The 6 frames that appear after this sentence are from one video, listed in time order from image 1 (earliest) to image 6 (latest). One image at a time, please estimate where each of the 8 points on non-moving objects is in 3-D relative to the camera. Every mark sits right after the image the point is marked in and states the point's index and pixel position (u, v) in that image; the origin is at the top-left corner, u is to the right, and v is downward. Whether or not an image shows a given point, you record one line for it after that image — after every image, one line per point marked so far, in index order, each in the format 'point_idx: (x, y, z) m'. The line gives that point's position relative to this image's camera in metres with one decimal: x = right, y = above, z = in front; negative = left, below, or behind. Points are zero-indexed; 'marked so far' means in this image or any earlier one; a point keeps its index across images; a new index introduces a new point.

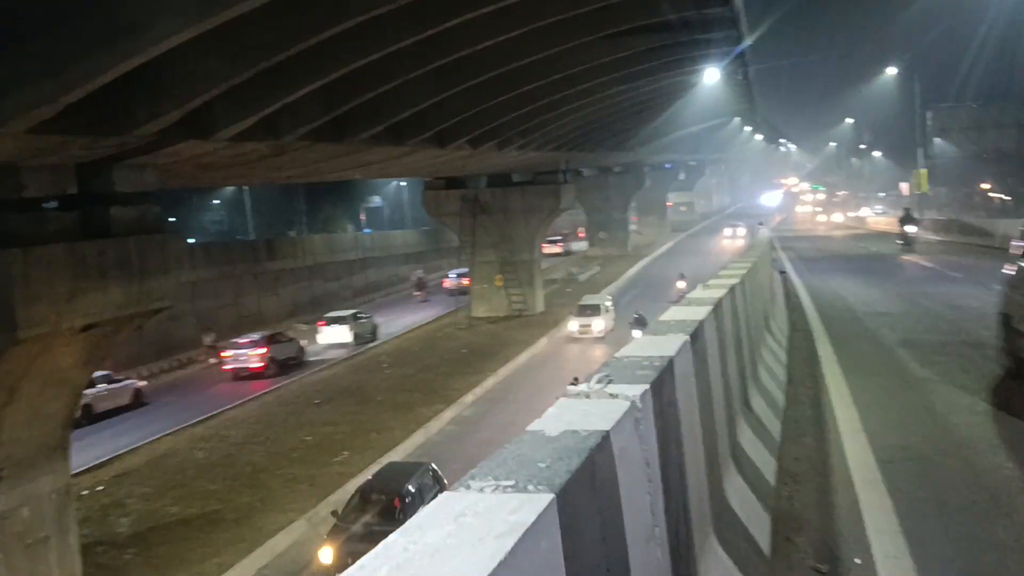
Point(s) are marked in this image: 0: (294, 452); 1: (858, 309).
0: (-4.7, -3.6, +18.3) m
1: (+7.8, -1.1, +19.1) m
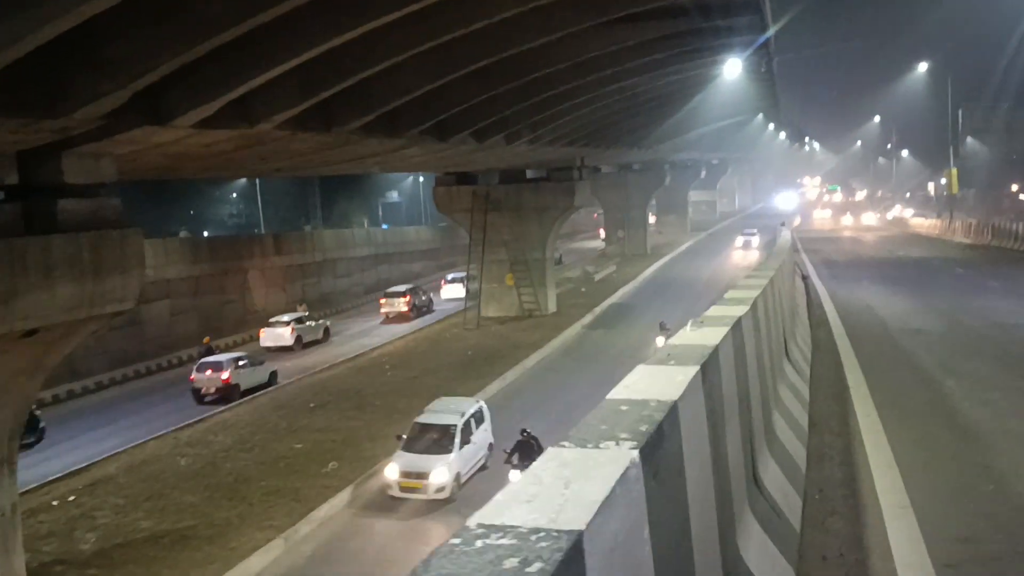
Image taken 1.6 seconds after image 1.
0: (-4.7, -3.6, +17.3) m
1: (+7.9, -1.2, +17.8) m
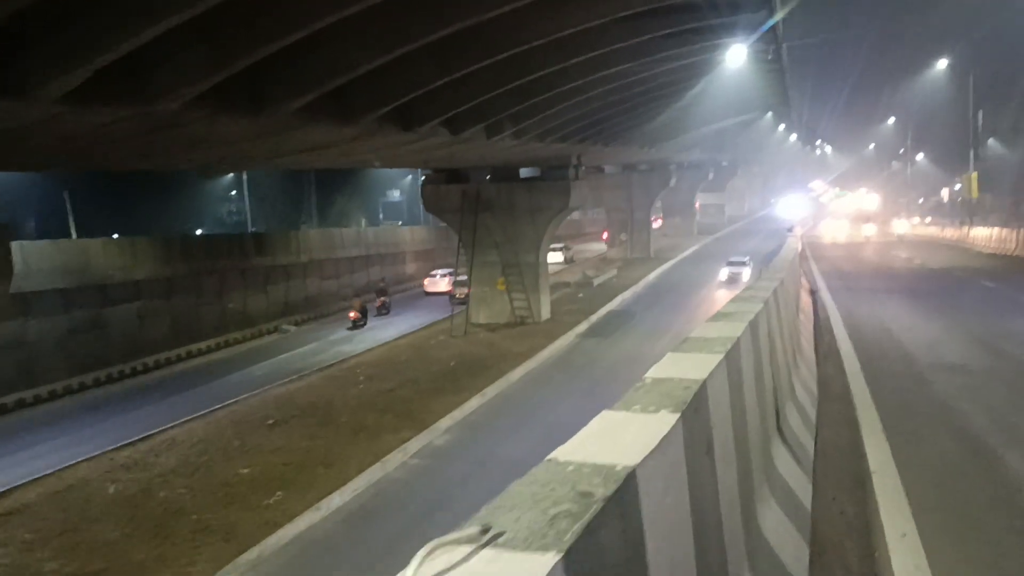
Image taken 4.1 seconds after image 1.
0: (-5.3, -3.7, +15.4) m
1: (+7.4, -1.5, +15.8) m
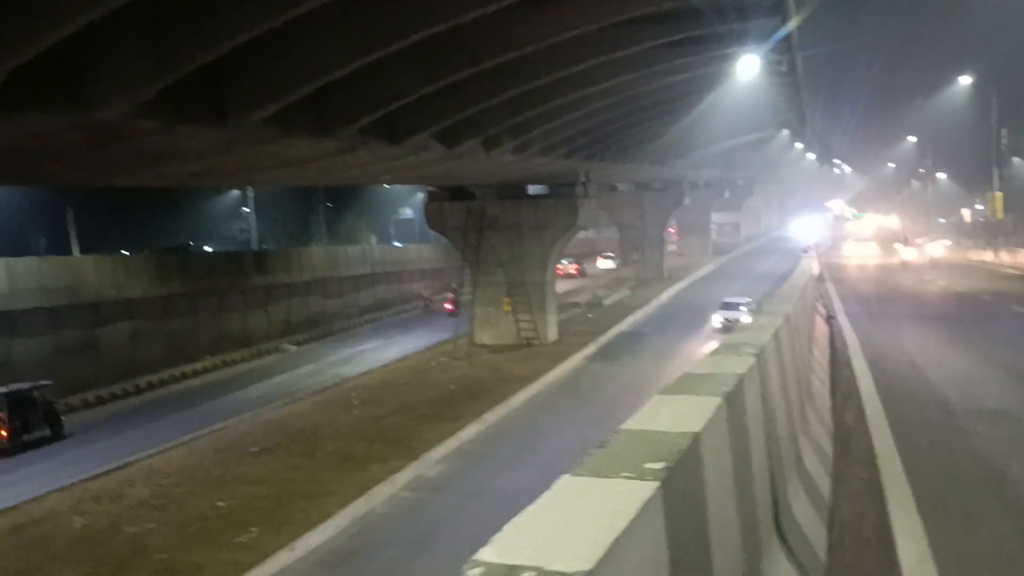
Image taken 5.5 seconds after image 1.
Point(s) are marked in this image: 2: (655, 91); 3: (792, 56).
0: (-5.5, -4.1, +14.5) m
1: (+7.2, -2.0, +14.6) m
2: (+3.2, +4.4, +18.6) m
3: (+6.4, +5.3, +19.3) m
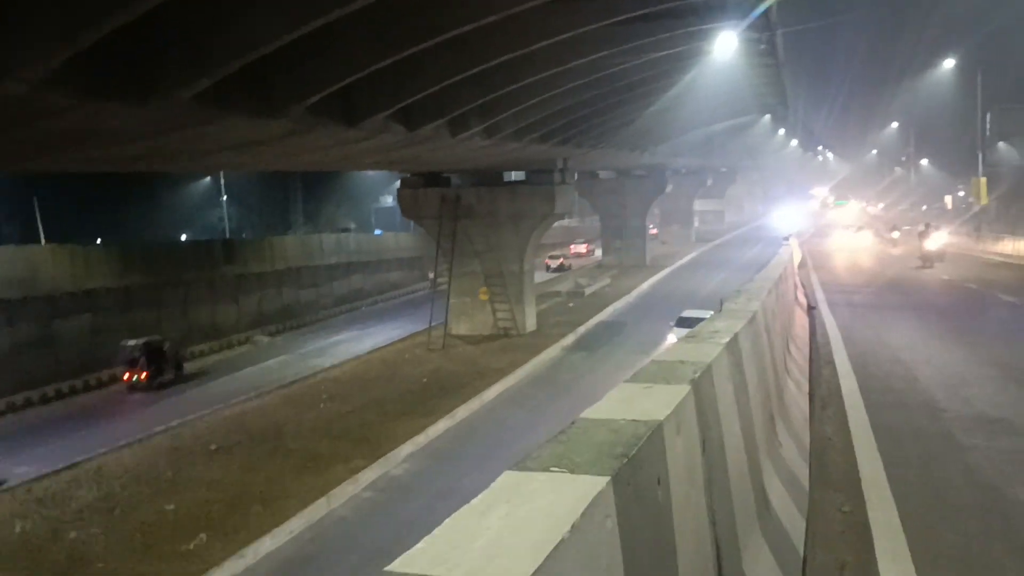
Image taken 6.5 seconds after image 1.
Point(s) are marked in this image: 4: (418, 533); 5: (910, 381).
0: (-6.0, -3.9, +13.6) m
1: (+6.7, -1.8, +13.9) m
2: (+2.5, +4.6, +17.7) m
3: (+5.7, +5.6, +18.5) m
4: (-1.5, -4.0, +13.7) m
5: (+7.4, -1.6, +15.6) m
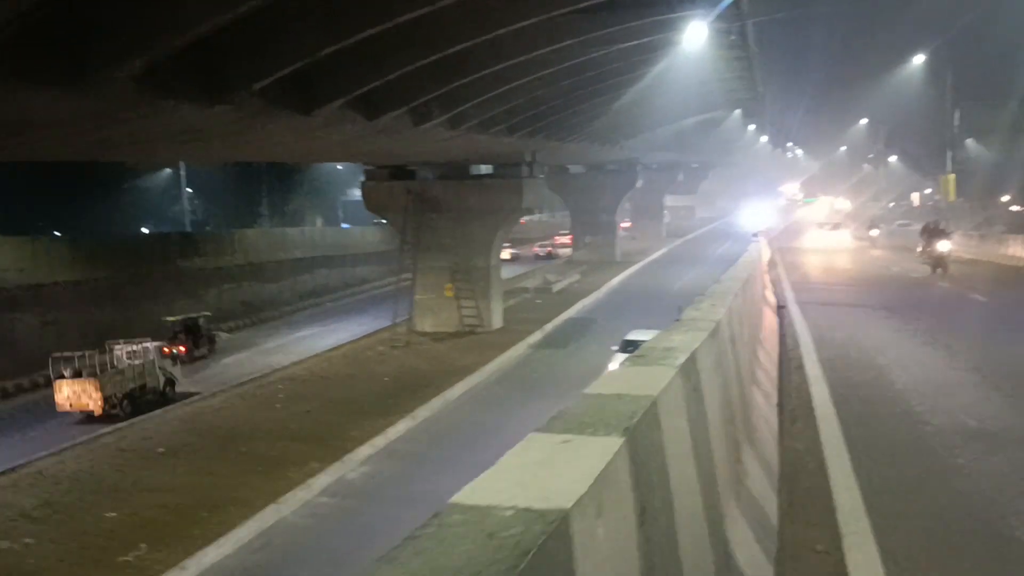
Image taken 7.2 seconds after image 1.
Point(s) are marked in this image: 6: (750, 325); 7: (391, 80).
0: (-6.7, -3.9, +12.8) m
1: (+6.0, -1.8, +13.6) m
2: (+1.8, +4.7, +17.2) m
3: (+5.0, +5.6, +18.0) m
4: (-2.2, -4.0, +13.1) m
5: (+6.7, -1.6, +15.3) m
6: (+4.2, -0.6, +14.5) m
7: (-2.0, +3.4, +13.7) m
